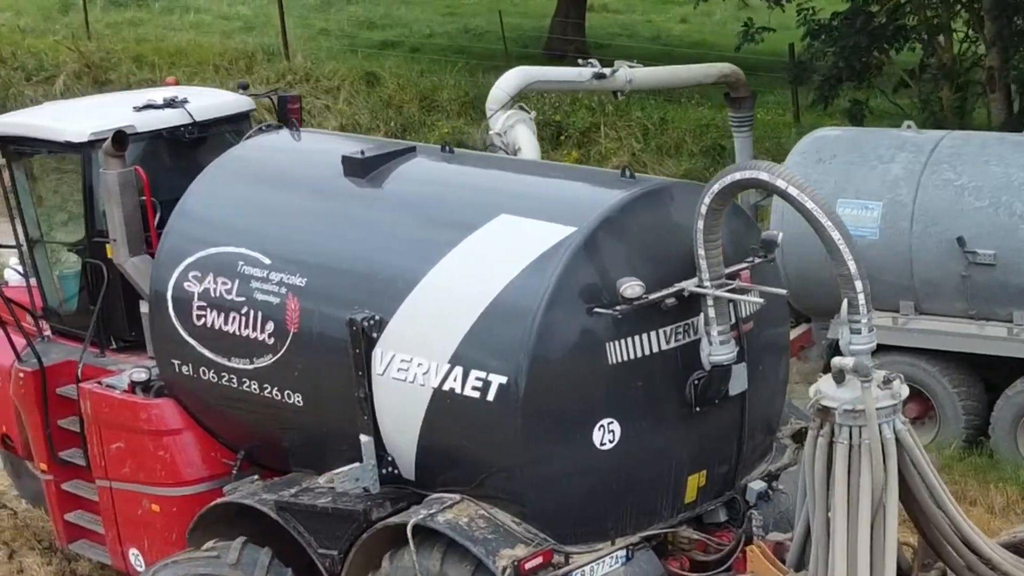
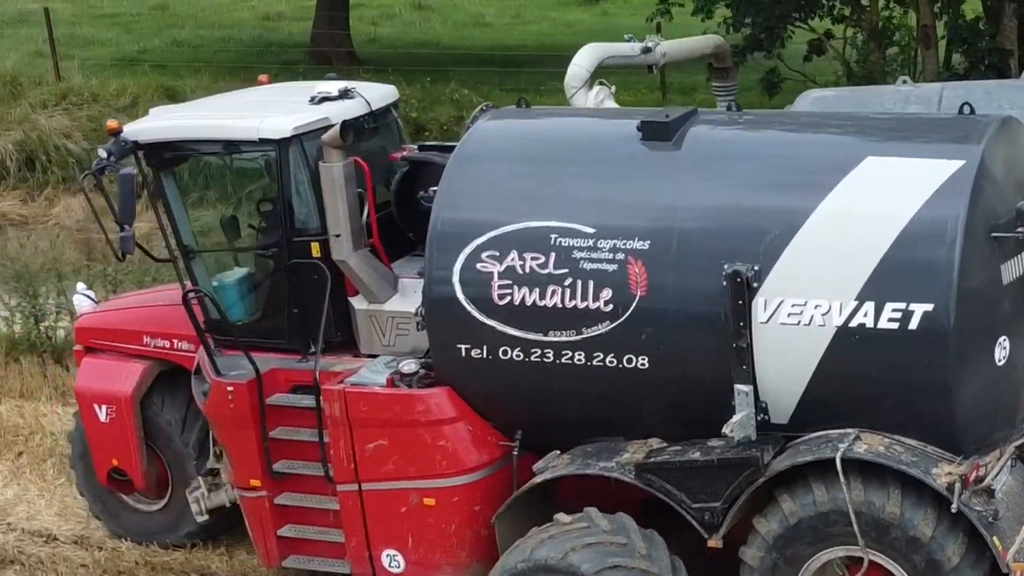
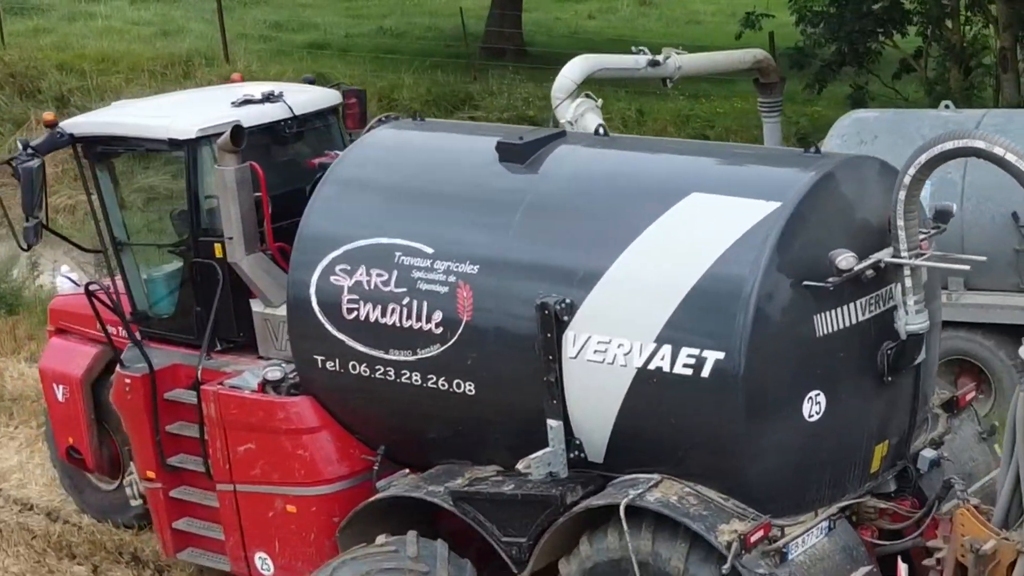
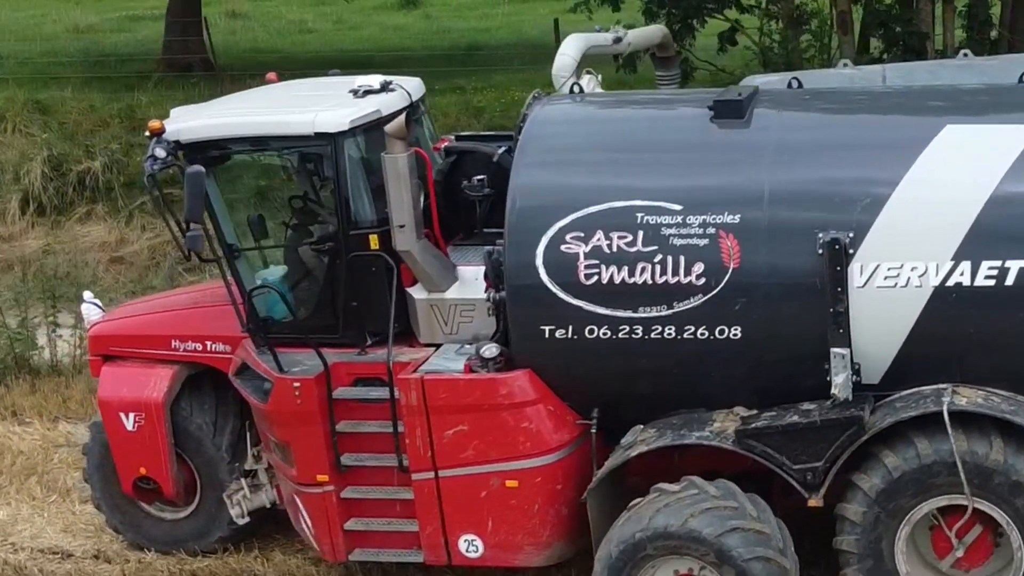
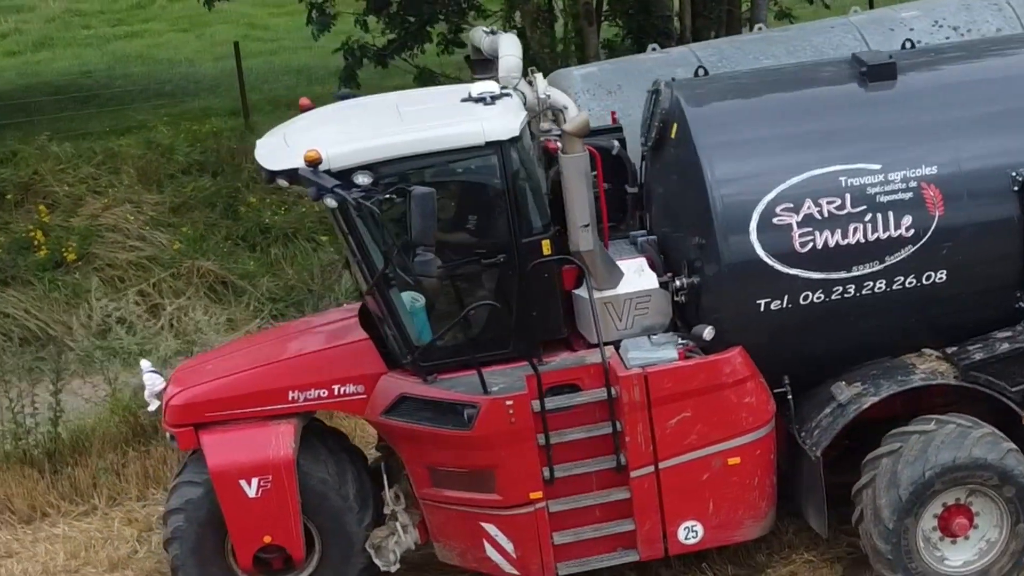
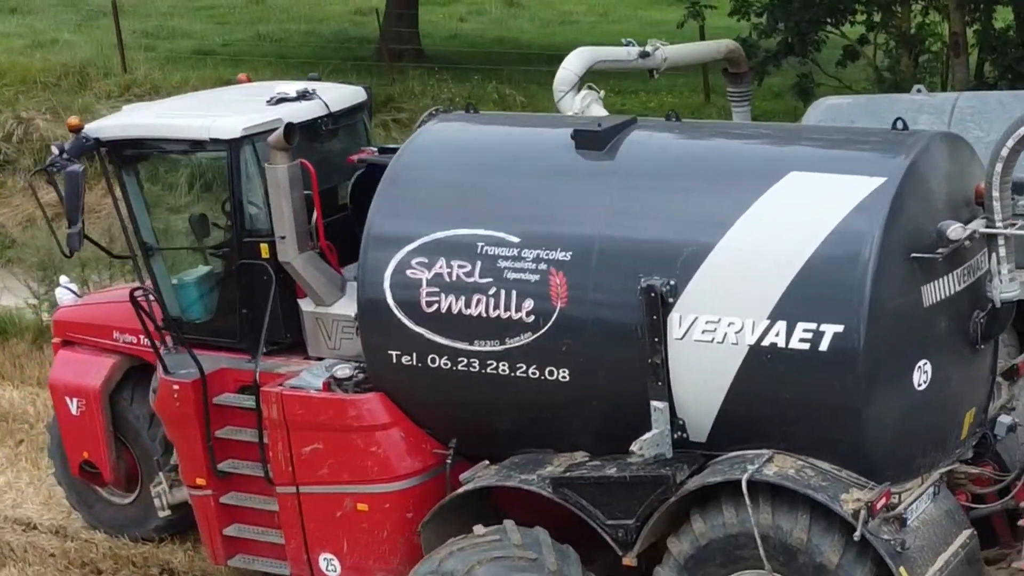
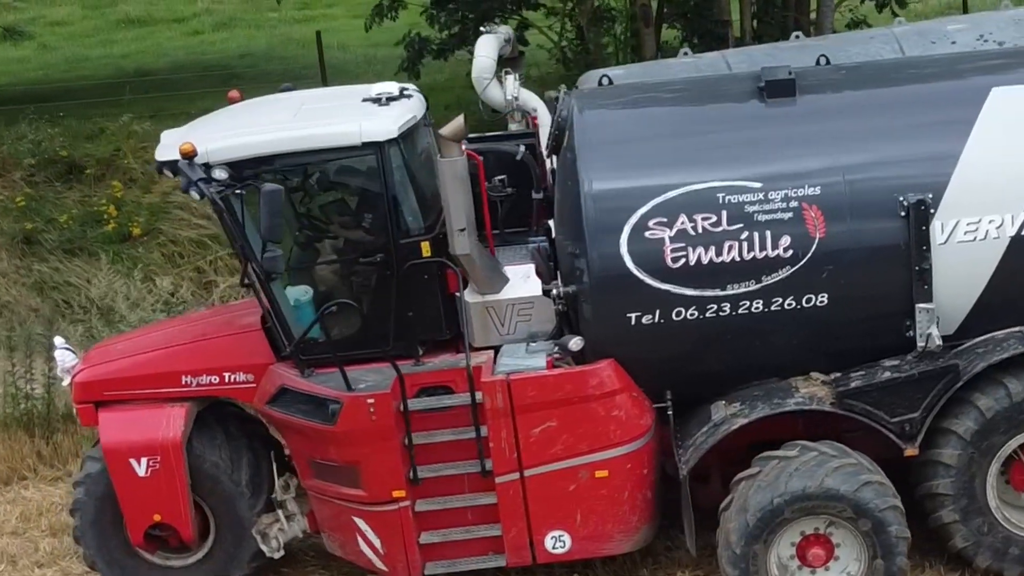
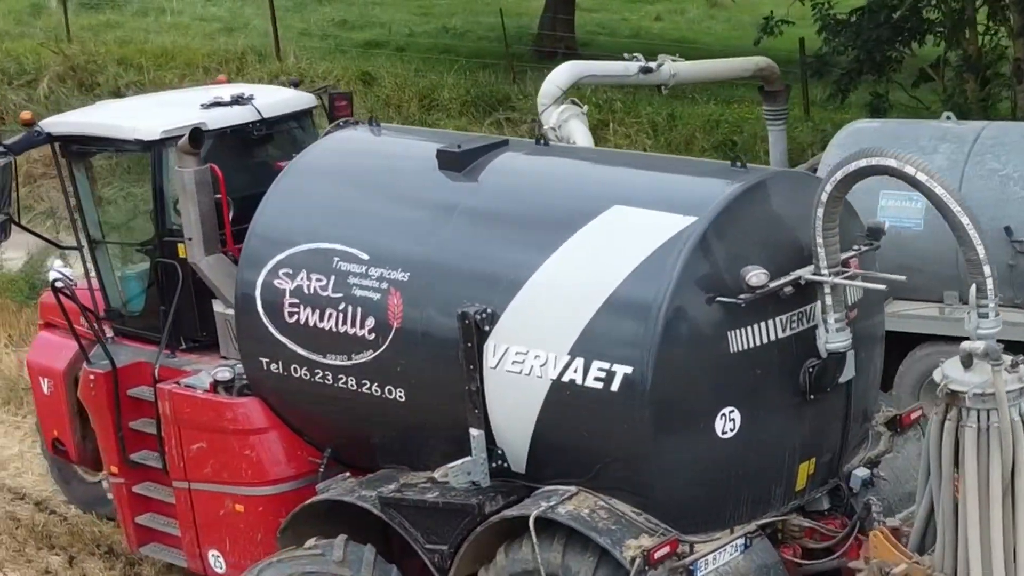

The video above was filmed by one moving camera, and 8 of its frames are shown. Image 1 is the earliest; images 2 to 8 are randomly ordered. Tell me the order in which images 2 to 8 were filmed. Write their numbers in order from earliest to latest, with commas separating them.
8, 3, 6, 2, 4, 7, 5
